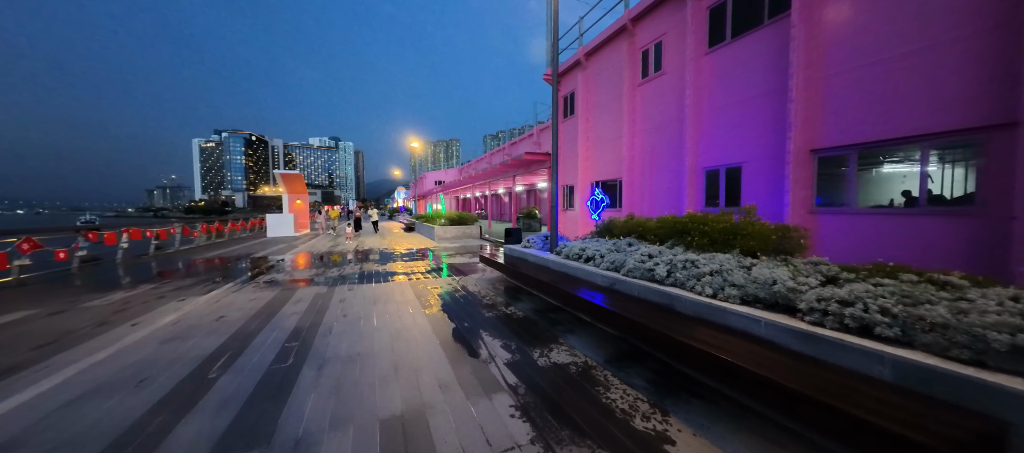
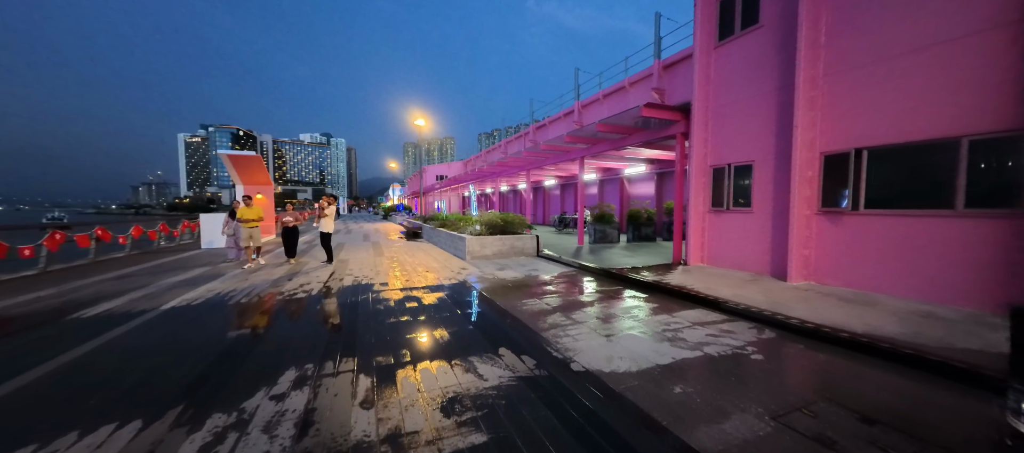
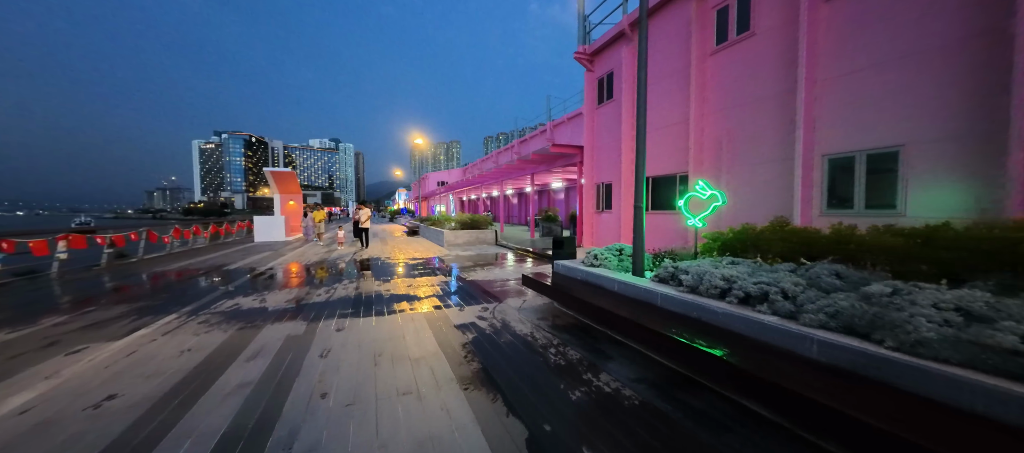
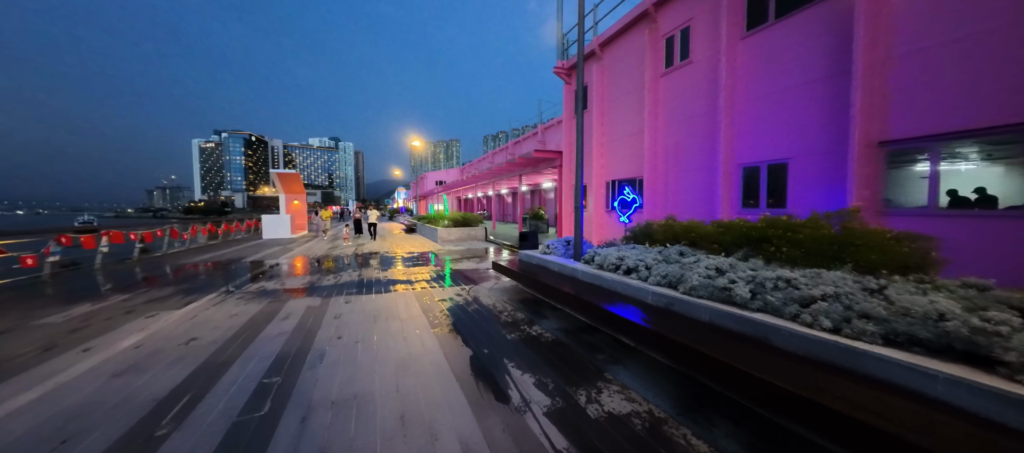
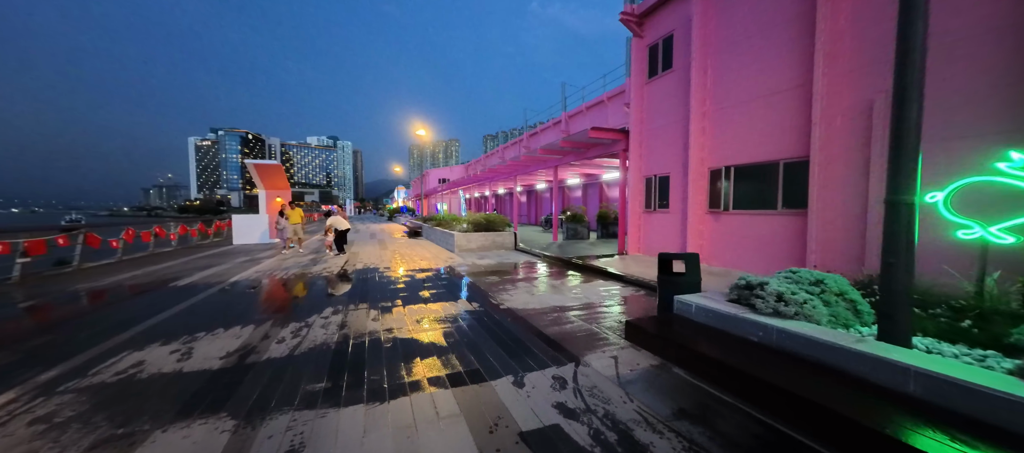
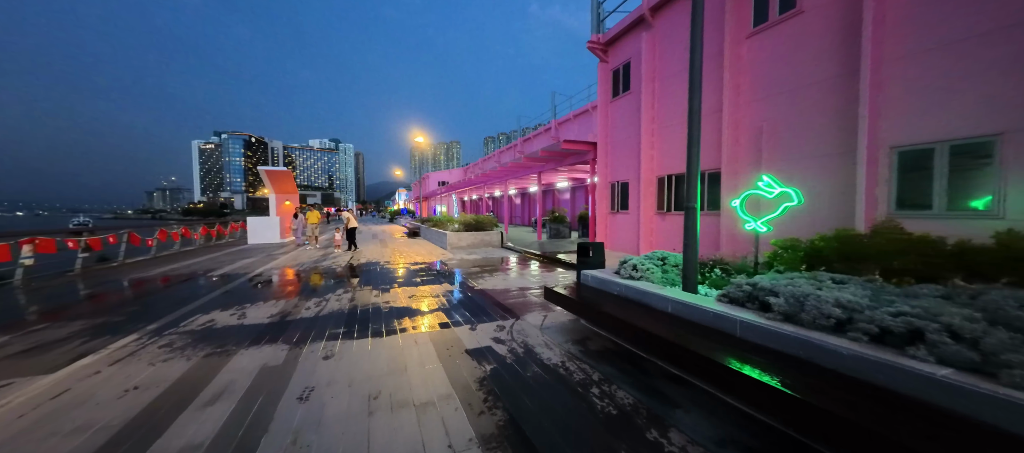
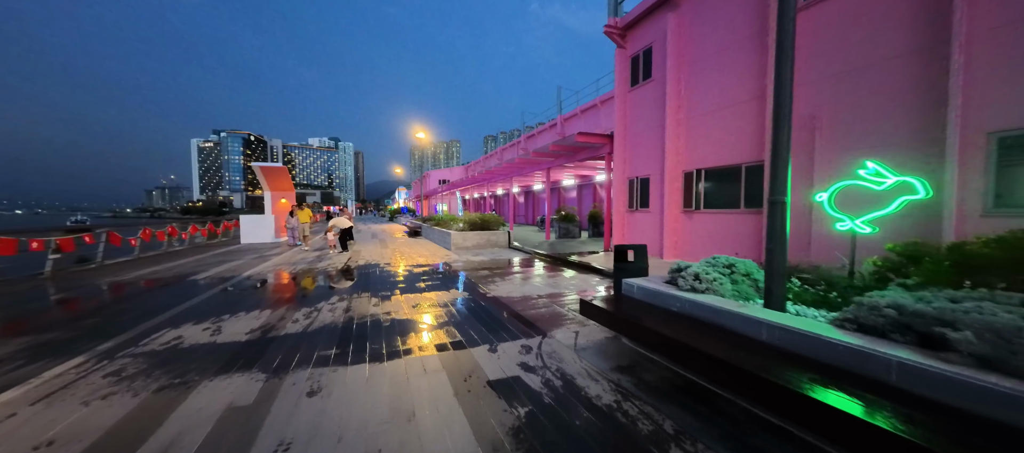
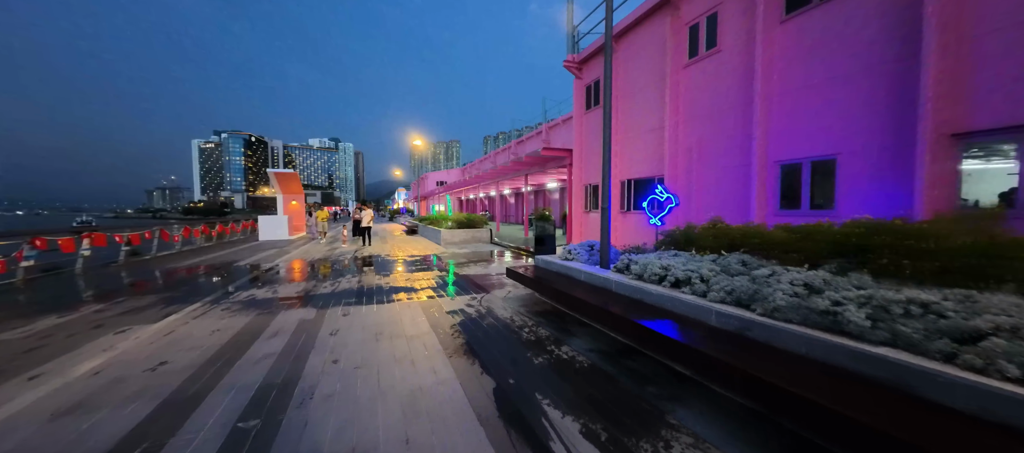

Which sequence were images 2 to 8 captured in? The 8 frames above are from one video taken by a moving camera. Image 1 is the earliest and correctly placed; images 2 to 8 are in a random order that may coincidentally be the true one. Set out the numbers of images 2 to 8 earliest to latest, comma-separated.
4, 8, 3, 6, 7, 5, 2
